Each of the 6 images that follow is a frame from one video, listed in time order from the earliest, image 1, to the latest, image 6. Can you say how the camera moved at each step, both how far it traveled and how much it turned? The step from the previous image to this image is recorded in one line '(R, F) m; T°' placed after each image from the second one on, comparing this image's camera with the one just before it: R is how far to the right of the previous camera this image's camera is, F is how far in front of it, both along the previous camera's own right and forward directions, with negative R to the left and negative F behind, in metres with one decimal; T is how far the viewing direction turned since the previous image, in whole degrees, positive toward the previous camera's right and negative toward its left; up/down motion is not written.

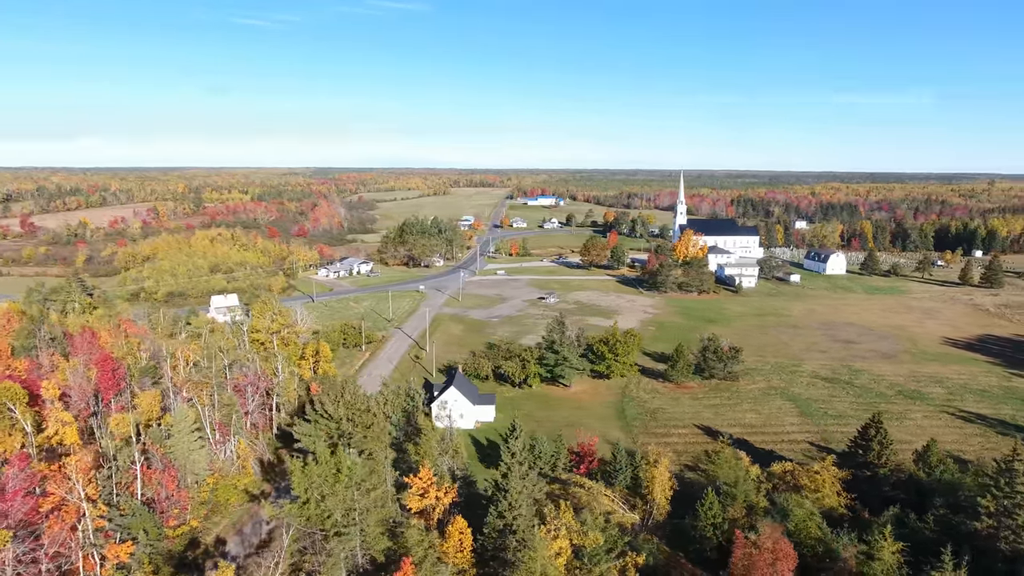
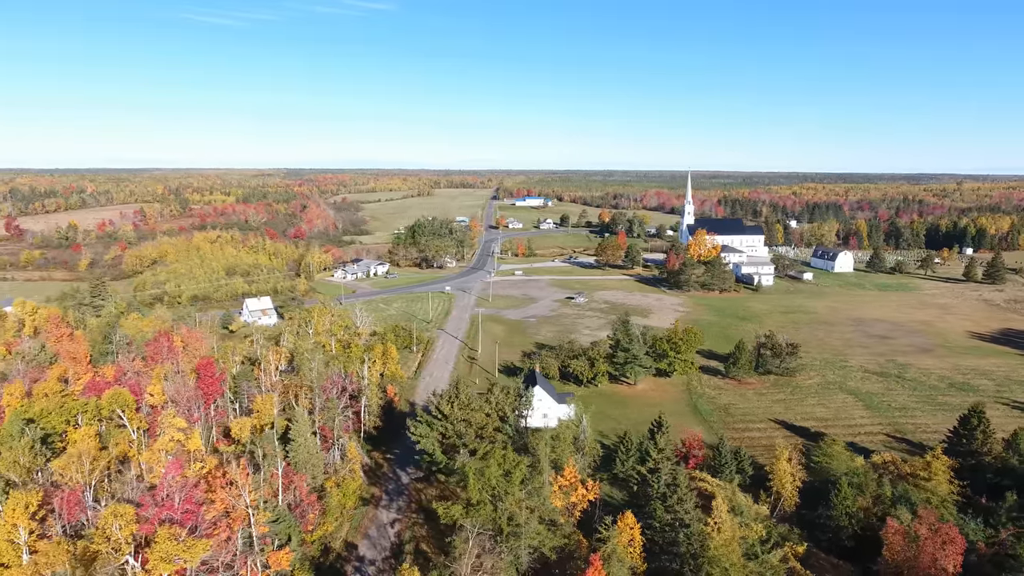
(-6.8, -0.1) m; +2°
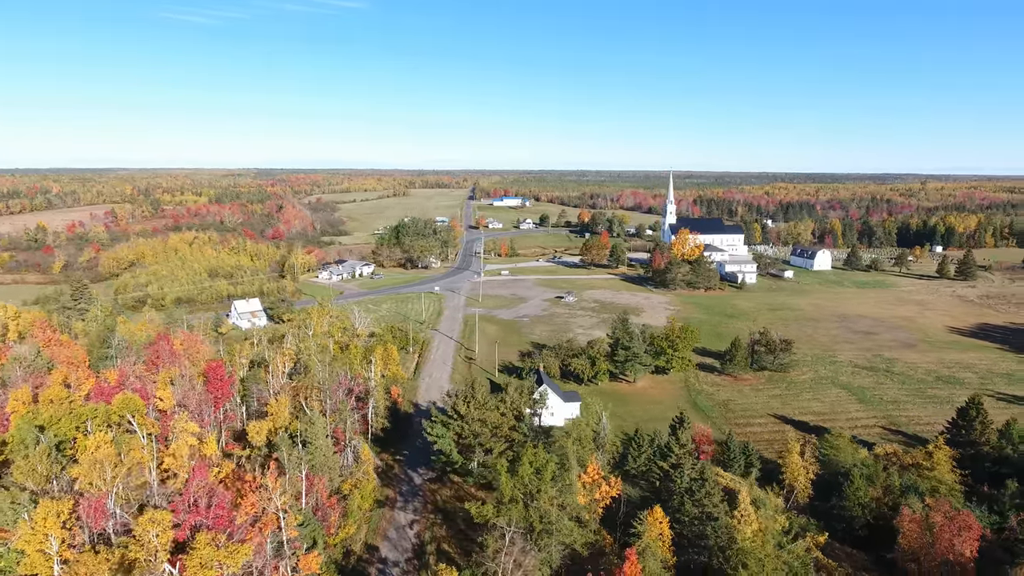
(-1.9, 0.0) m; +2°
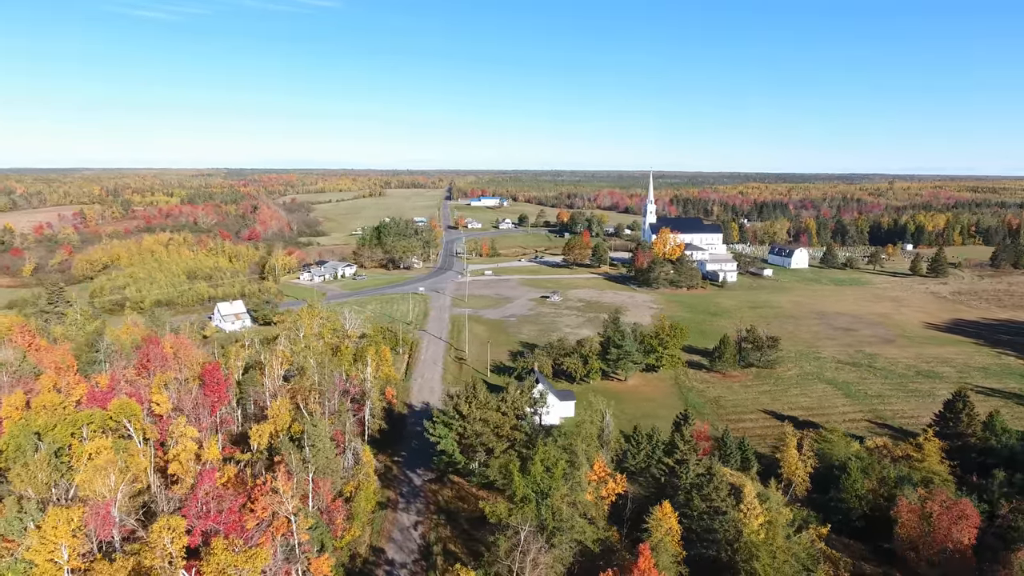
(-1.2, 0.0) m; +2°
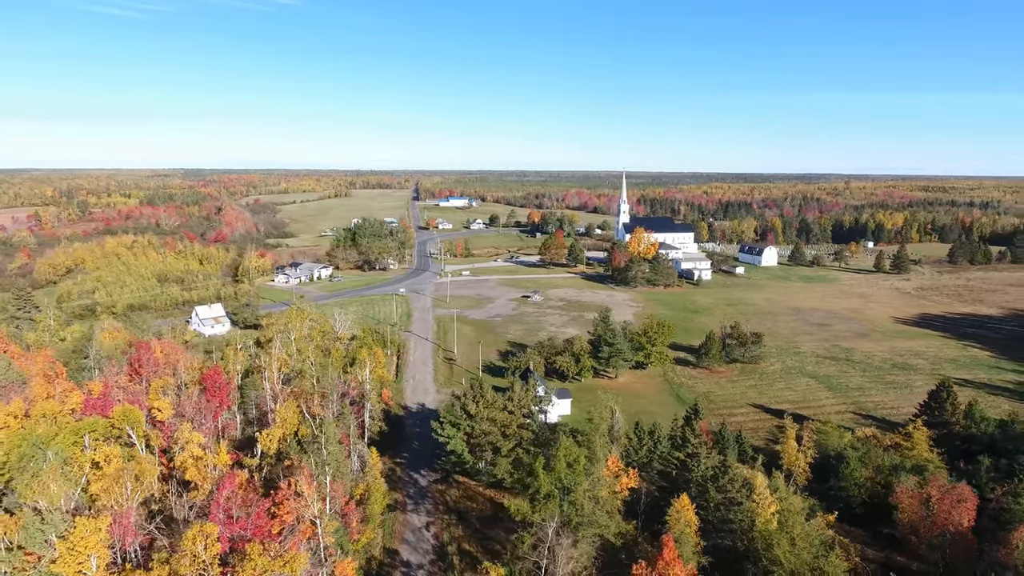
(-1.9, -0.1) m; +3°
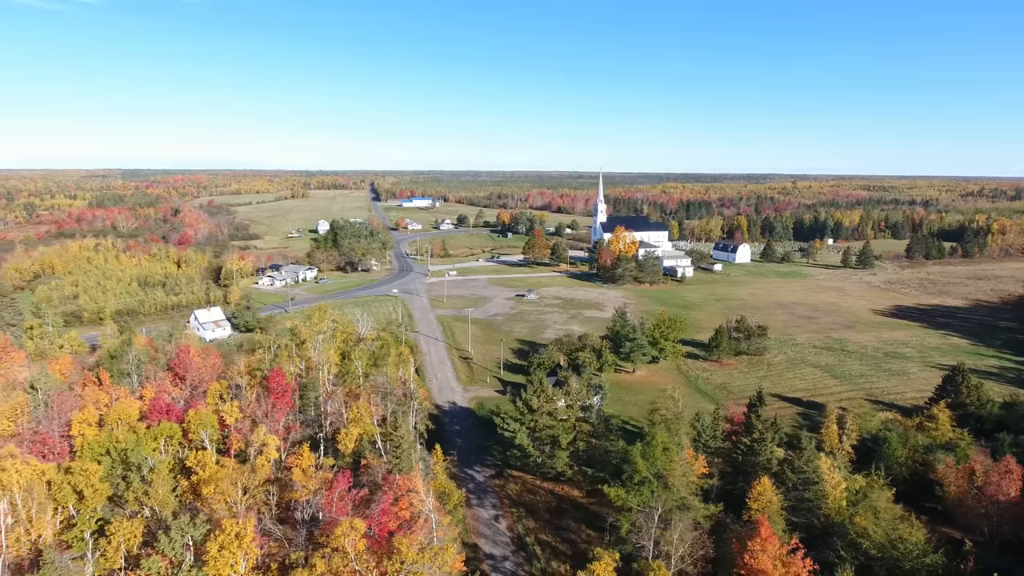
(-5.1, -0.5) m; +4°
